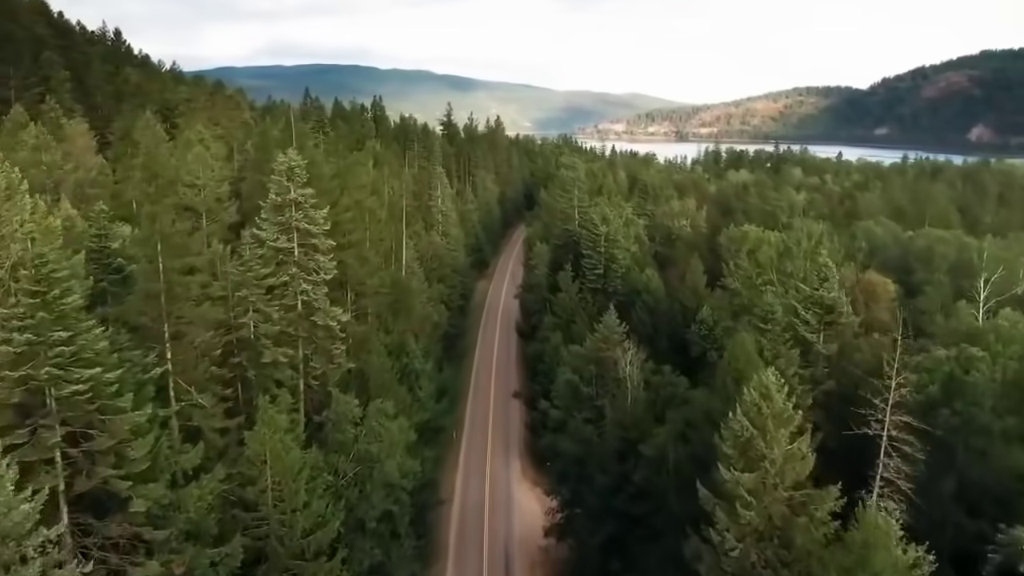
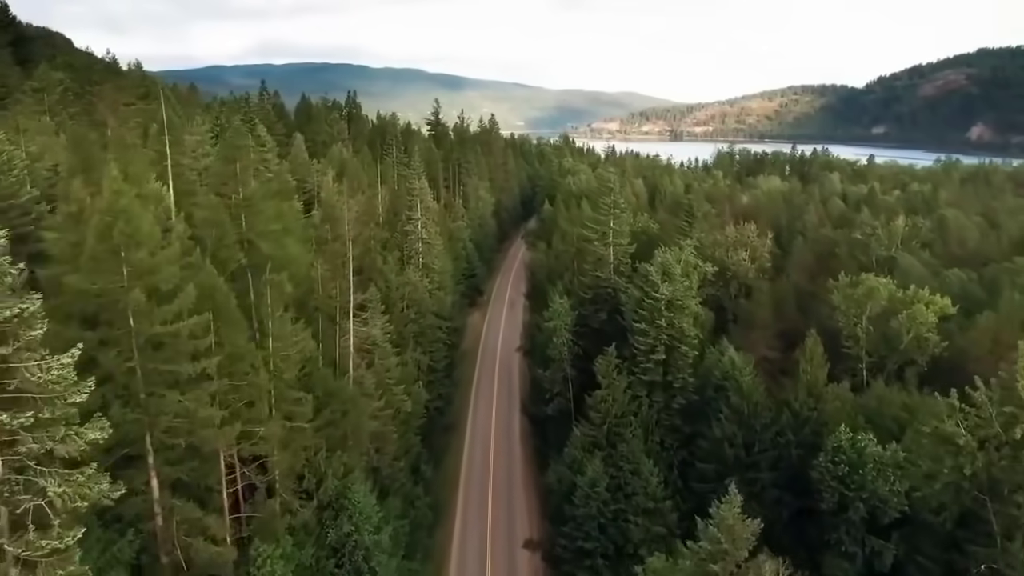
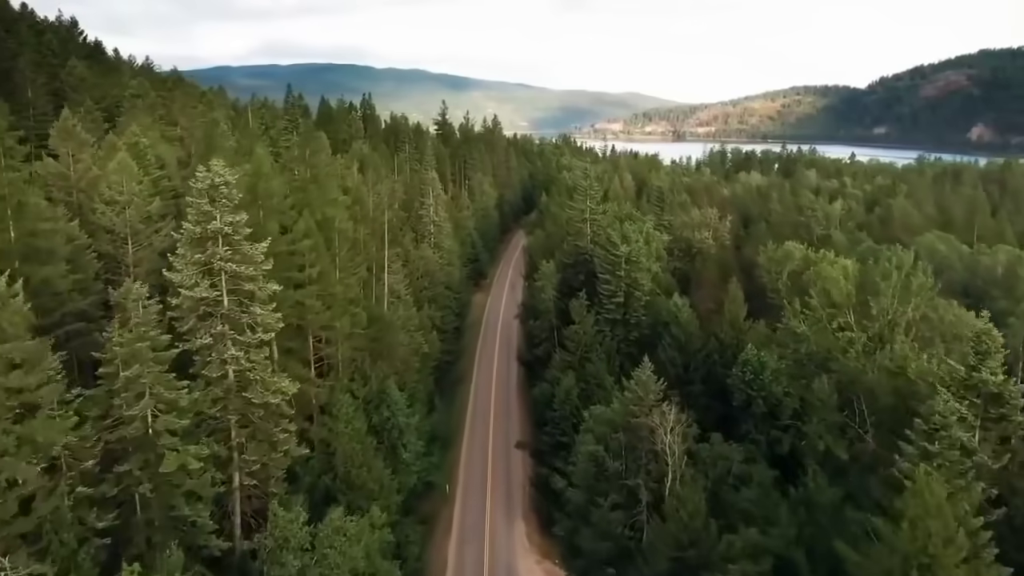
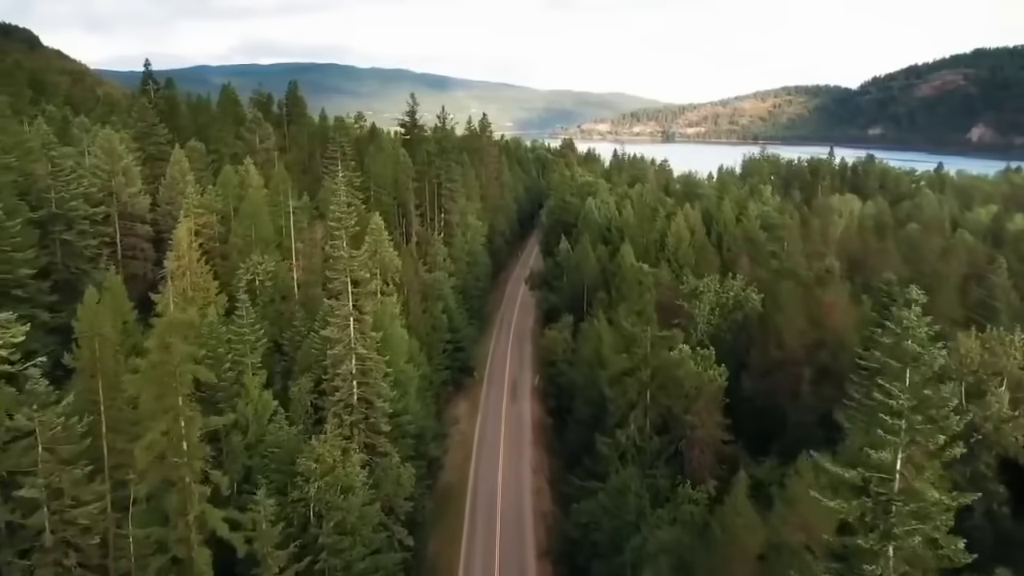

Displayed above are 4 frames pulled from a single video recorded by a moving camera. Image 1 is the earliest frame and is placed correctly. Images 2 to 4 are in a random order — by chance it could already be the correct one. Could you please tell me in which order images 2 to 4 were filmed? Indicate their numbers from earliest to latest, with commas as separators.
3, 2, 4
